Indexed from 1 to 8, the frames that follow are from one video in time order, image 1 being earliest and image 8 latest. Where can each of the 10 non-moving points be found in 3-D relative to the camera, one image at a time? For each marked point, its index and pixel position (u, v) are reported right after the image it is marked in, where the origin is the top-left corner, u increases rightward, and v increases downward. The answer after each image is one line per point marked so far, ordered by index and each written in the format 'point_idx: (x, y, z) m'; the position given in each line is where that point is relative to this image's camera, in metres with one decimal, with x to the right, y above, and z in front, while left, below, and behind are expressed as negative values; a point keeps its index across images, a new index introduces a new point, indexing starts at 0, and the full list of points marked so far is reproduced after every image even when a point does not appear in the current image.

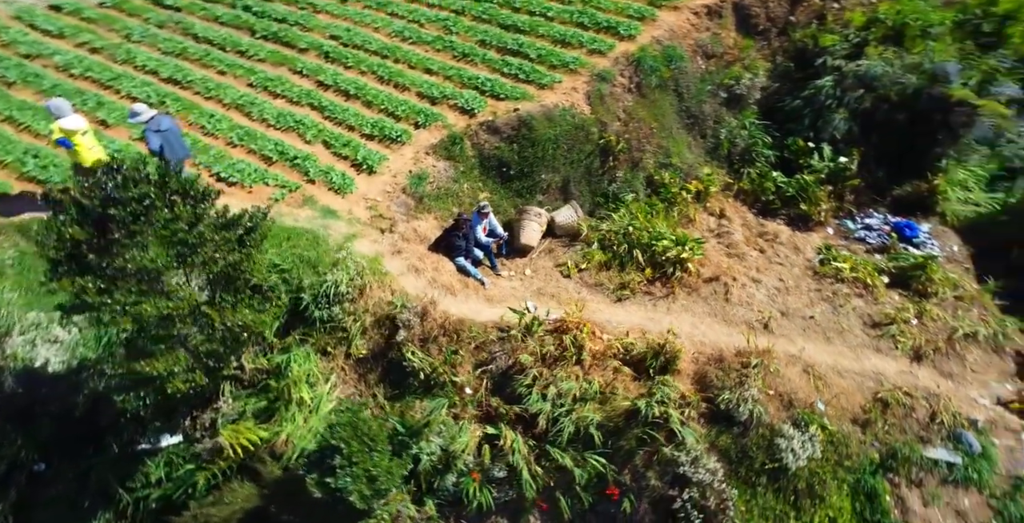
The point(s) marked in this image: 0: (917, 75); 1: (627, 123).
0: (+7.5, +3.5, +11.1) m
1: (+2.0, +2.5, +10.3) m
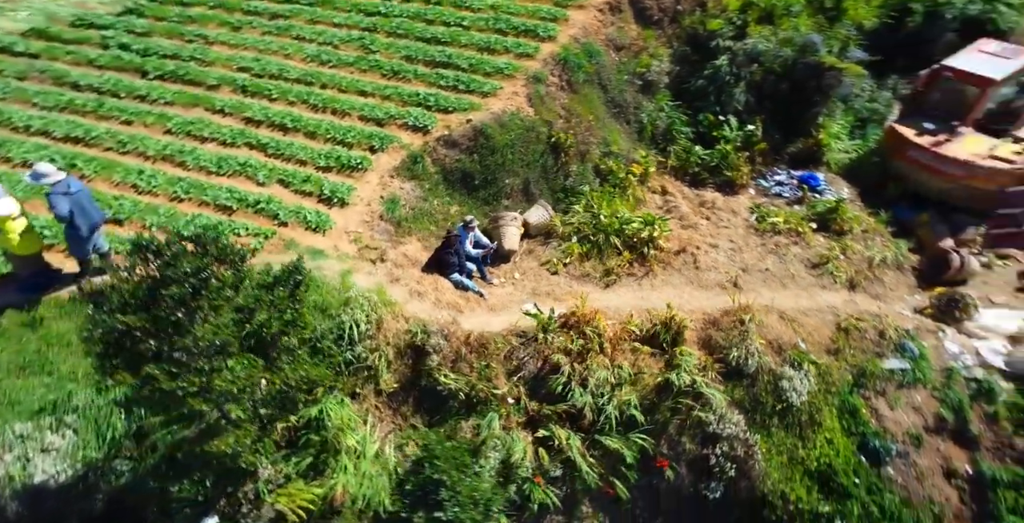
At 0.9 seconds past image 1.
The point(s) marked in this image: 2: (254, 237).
0: (+6.0, +4.6, +12.6) m
1: (+1.0, +2.7, +10.8) m
2: (-3.5, +0.3, +8.0) m
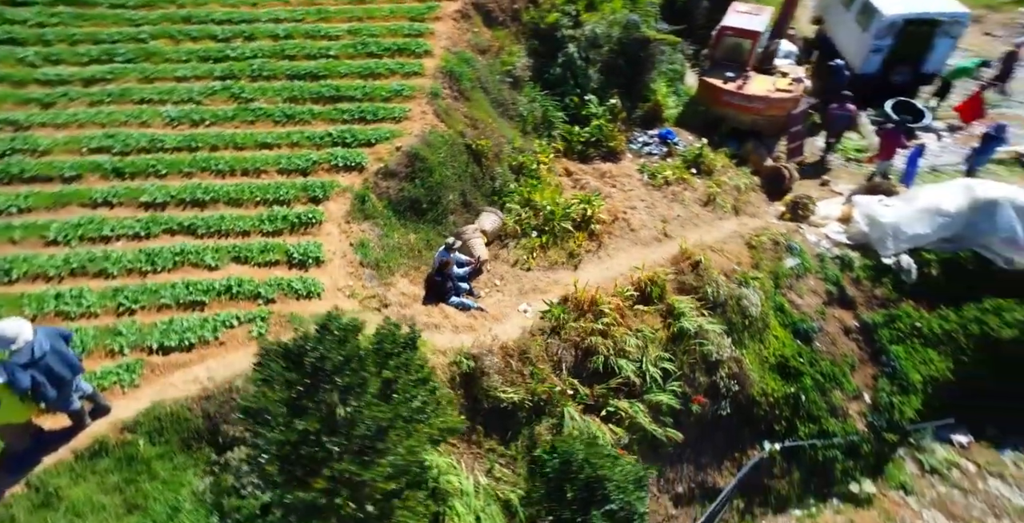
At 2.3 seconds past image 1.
0: (+2.6, +5.8, +14.4) m
1: (-0.7, +2.6, +11.3) m
2: (-3.3, -0.8, +7.2) m
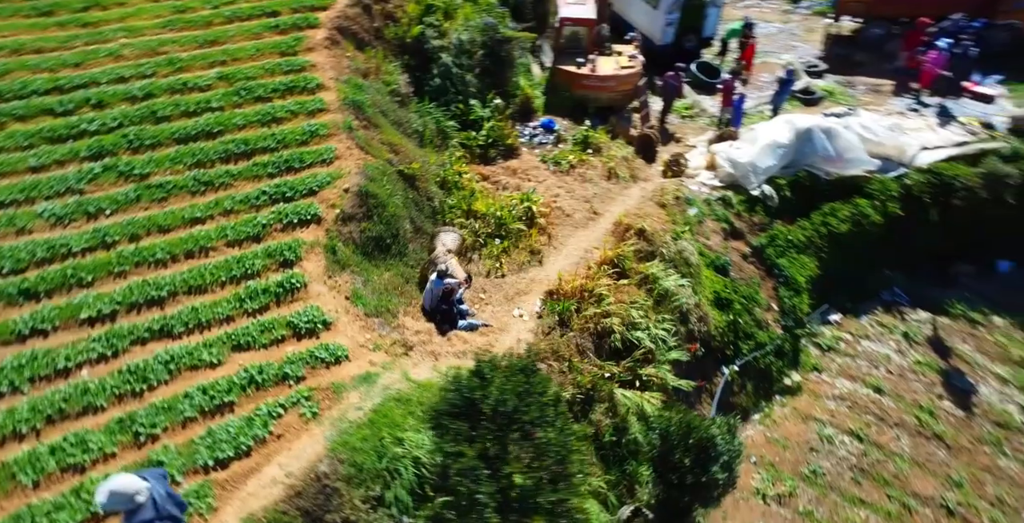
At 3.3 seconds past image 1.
0: (-0.9, +5.9, +15.0) m
1: (-2.2, +2.1, +11.1) m
2: (-2.5, -1.7, +6.7) m
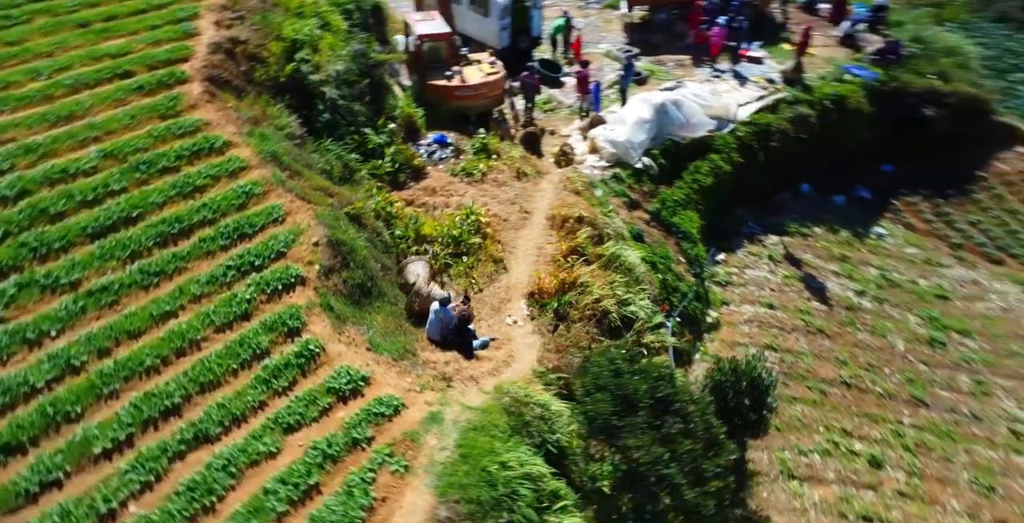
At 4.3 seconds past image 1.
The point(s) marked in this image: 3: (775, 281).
0: (-4.1, +5.1, +14.7) m
1: (-3.3, +1.2, +10.7) m
2: (-1.5, -2.3, +6.4) m
3: (+7.8, -0.6, +17.2) m
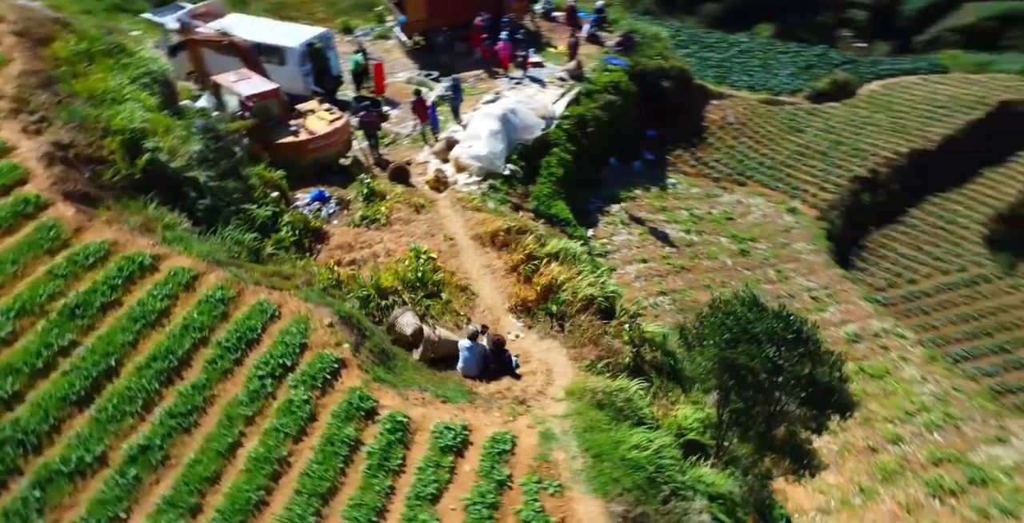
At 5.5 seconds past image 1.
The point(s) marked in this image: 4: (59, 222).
0: (-7.1, +2.8, +13.3) m
1: (-3.9, -0.3, +10.0) m
2: (+0.4, -2.7, +6.8) m
3: (+4.2, +0.7, +20.1) m
4: (-7.3, +0.7, +9.2) m
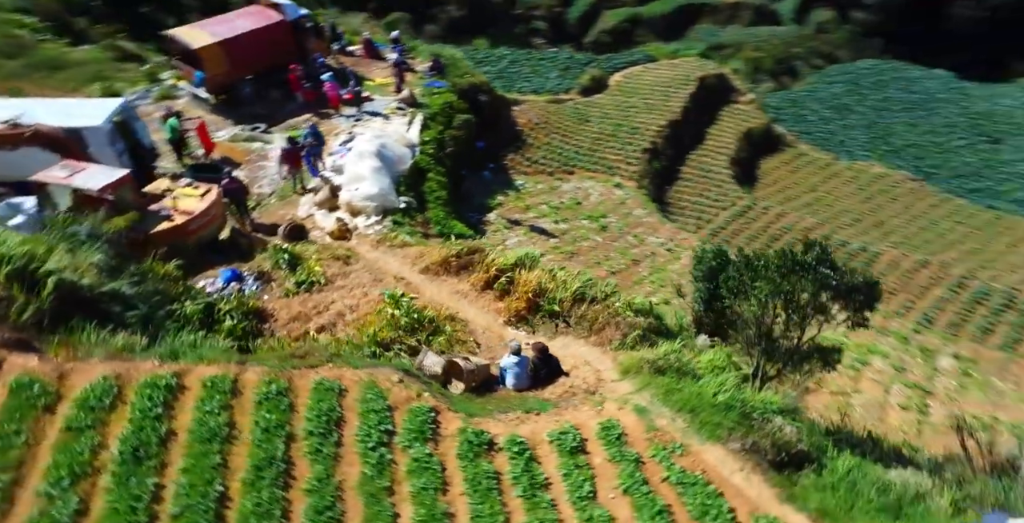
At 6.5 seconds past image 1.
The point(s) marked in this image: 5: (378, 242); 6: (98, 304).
0: (-8.3, +0.3, +11.3) m
1: (-3.4, -1.5, +9.3) m
2: (+2.1, -2.5, +7.7) m
3: (+0.4, +0.8, +21.5) m
4: (-6.5, -1.5, +7.5) m
5: (-3.5, +0.6, +15.7) m
6: (-7.5, -0.8, +10.4) m
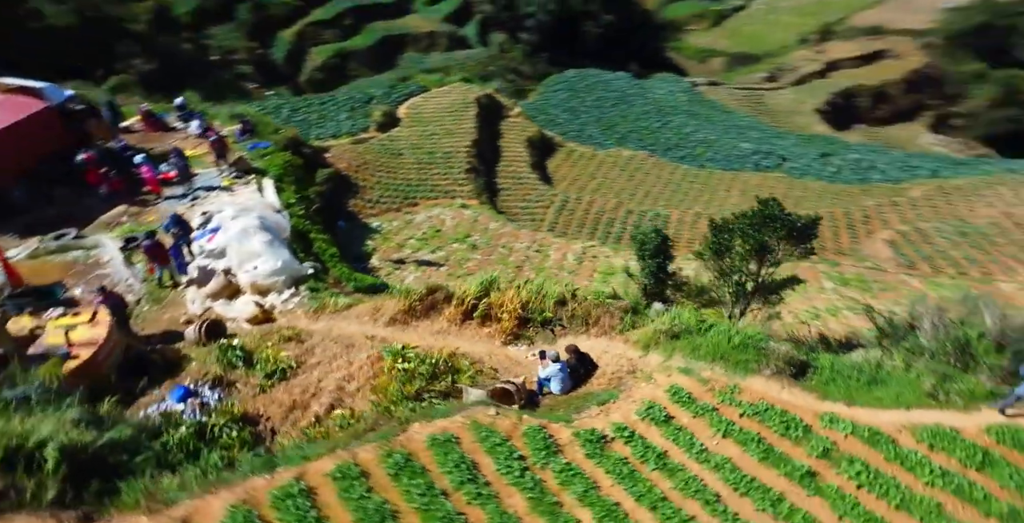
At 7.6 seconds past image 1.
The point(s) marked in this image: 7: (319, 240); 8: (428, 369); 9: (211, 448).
0: (-7.9, -2.3, +9.4) m
1: (-2.3, -2.7, +9.1) m
2: (+3.5, -2.1, +9.5) m
3: (-3.5, -0.6, +21.9) m
4: (-4.5, -3.2, +6.3) m
5: (-5.1, -1.2, +15.1) m
6: (-6.5, -3.1, +8.7) m
7: (-6.5, +0.7, +19.5) m
8: (-1.6, -2.0, +11.4) m
9: (-5.3, -3.4, +9.8) m
